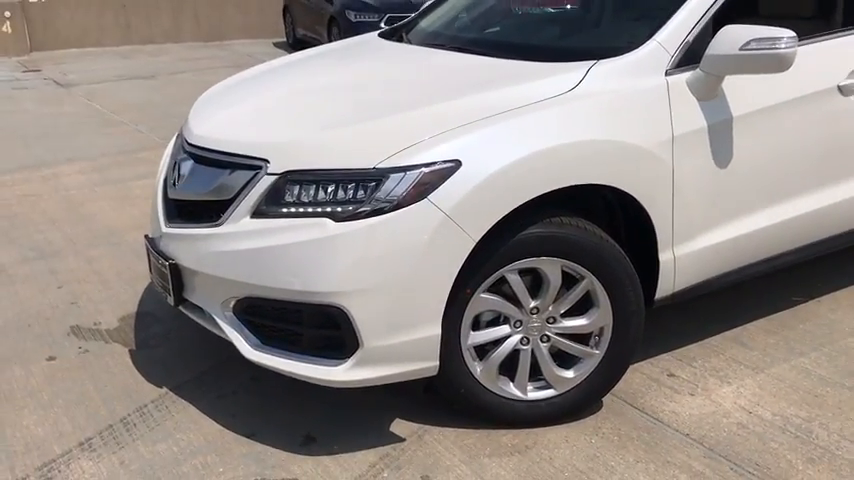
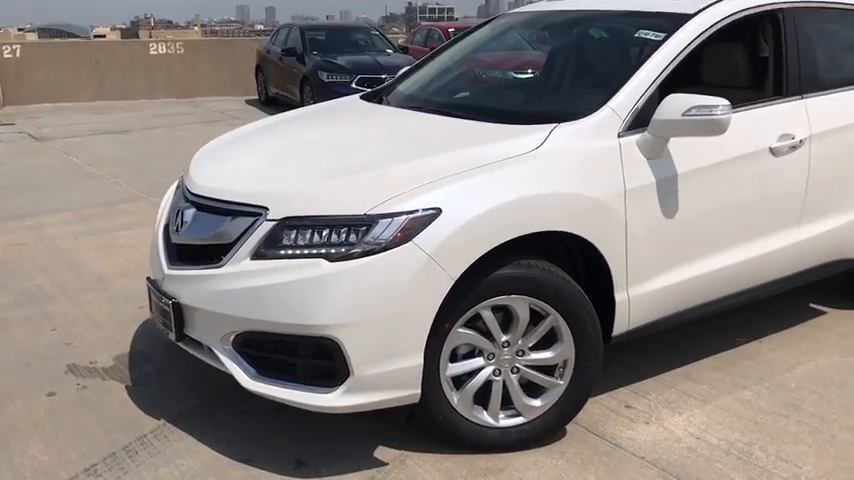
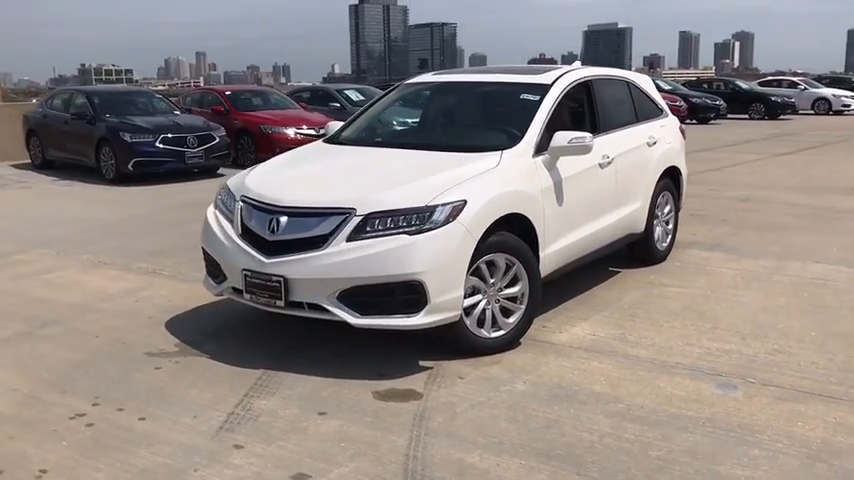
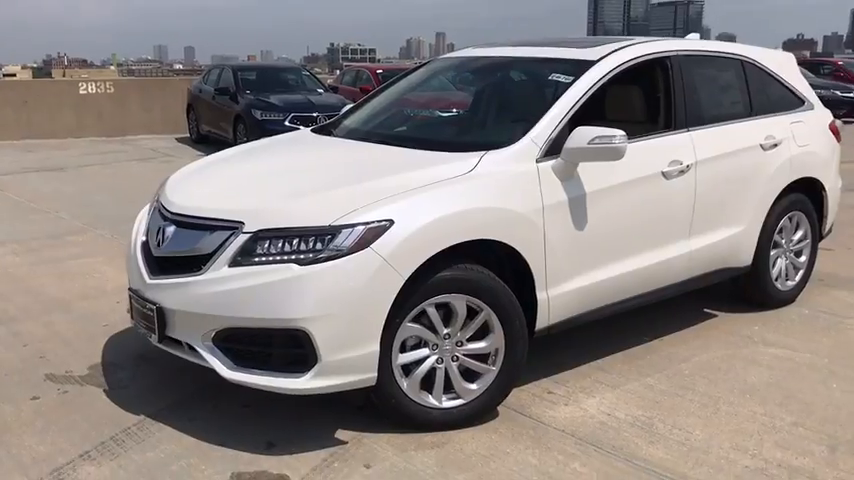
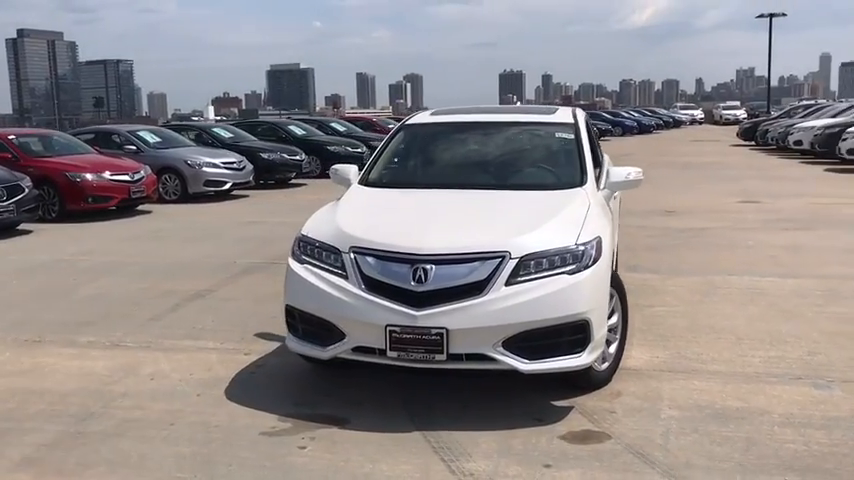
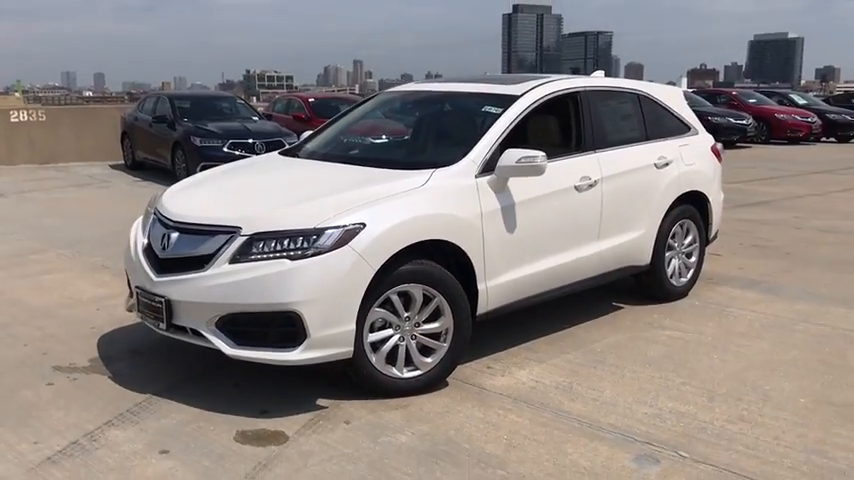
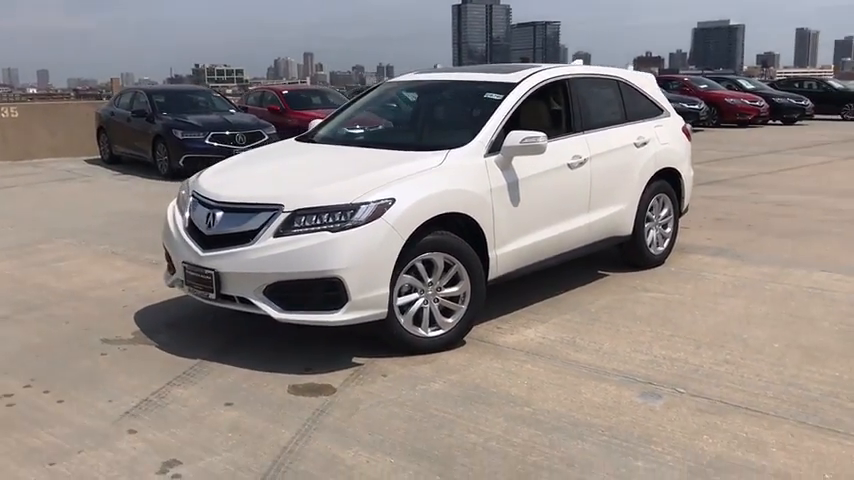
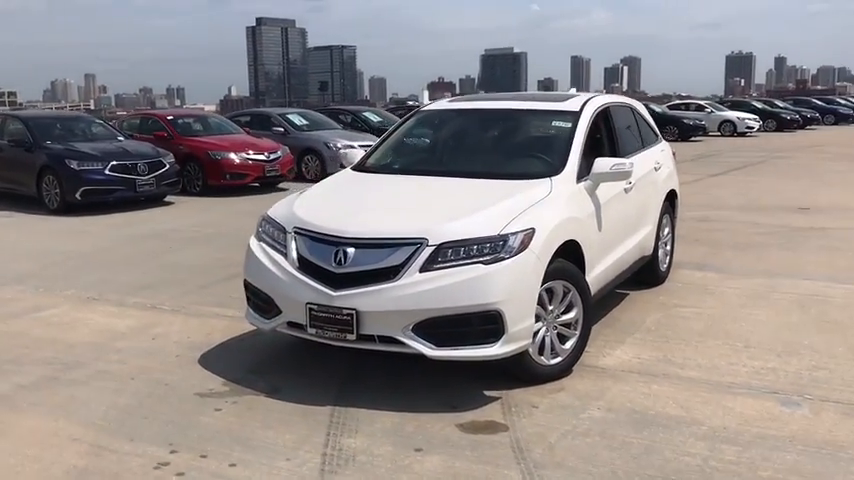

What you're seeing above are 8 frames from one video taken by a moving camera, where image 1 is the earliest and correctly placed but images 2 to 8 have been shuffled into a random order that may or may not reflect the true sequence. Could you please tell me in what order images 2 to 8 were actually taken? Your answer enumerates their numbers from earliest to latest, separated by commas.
2, 4, 6, 7, 3, 8, 5
